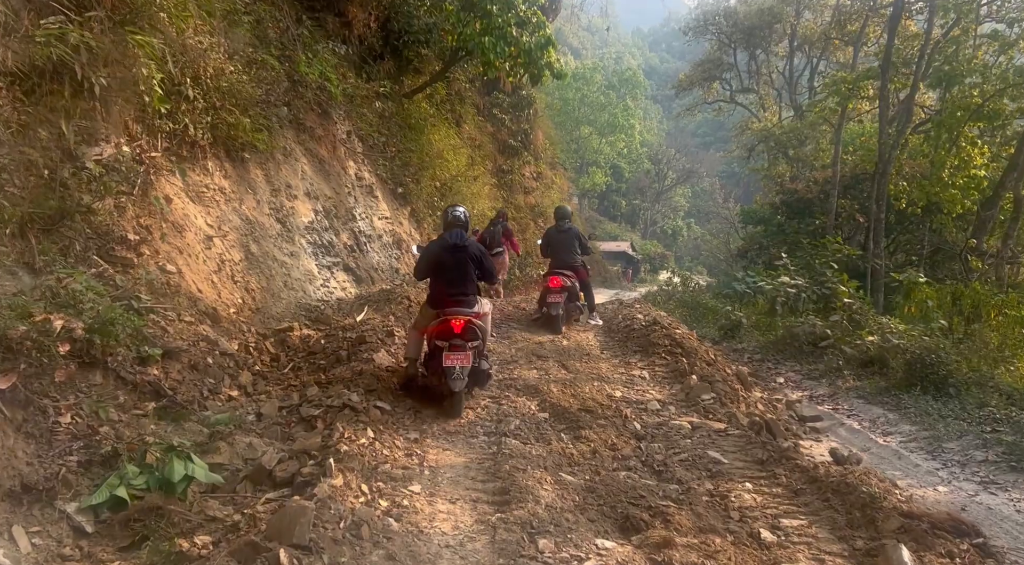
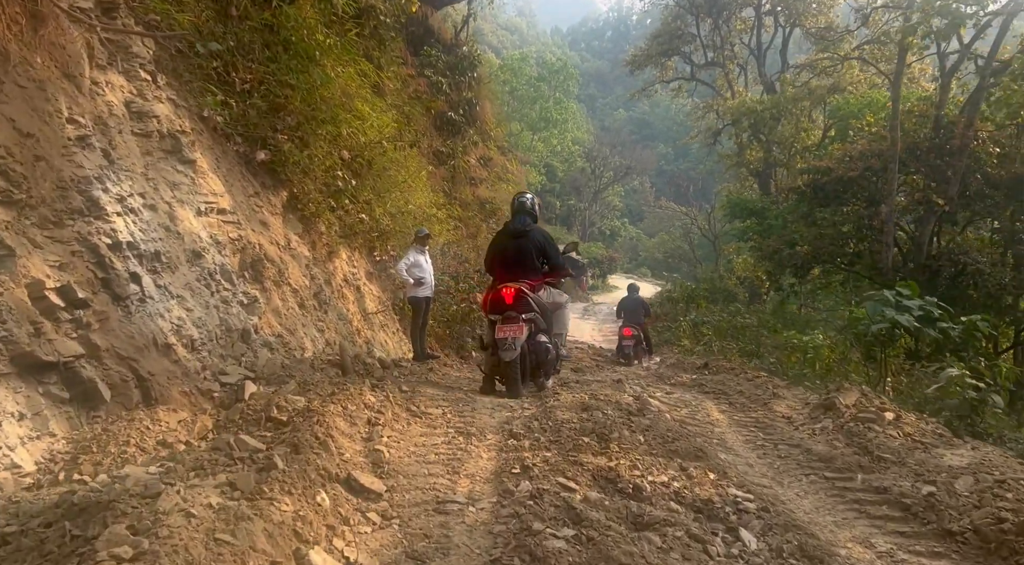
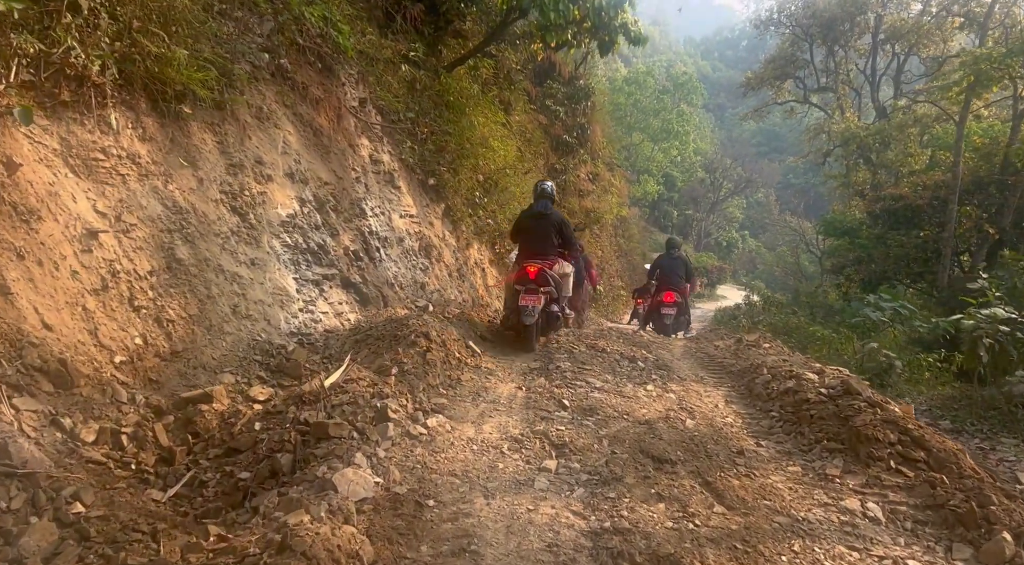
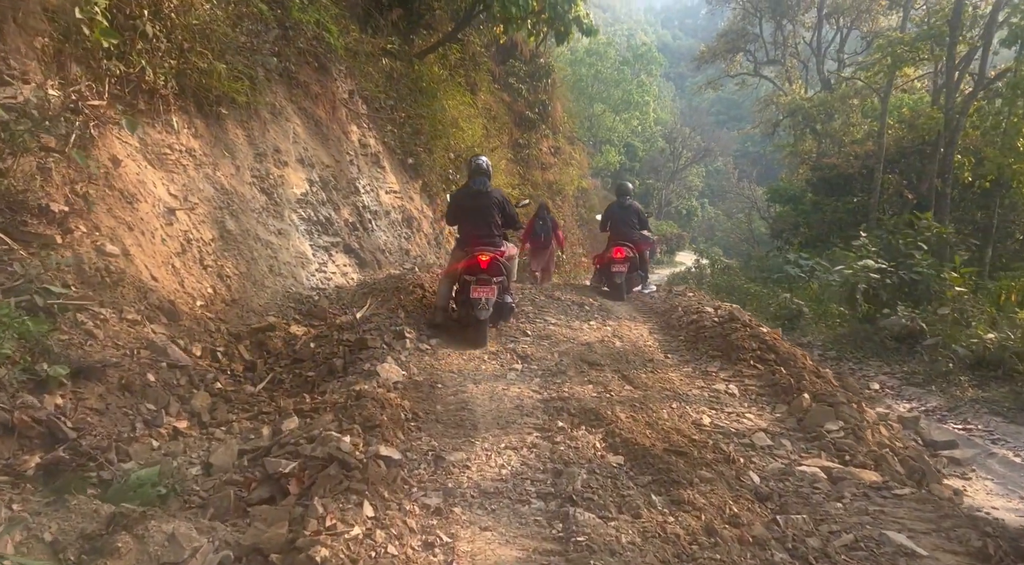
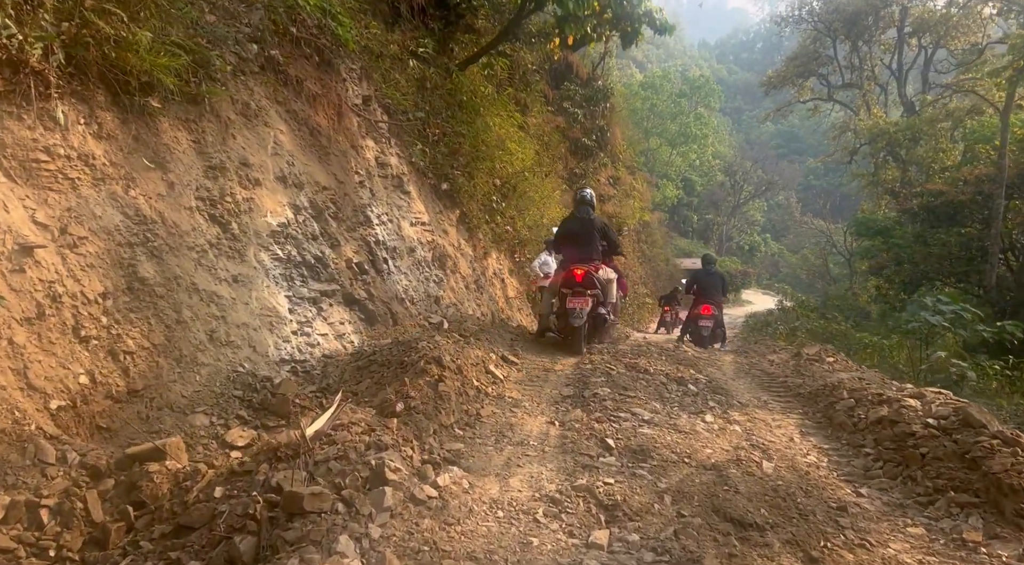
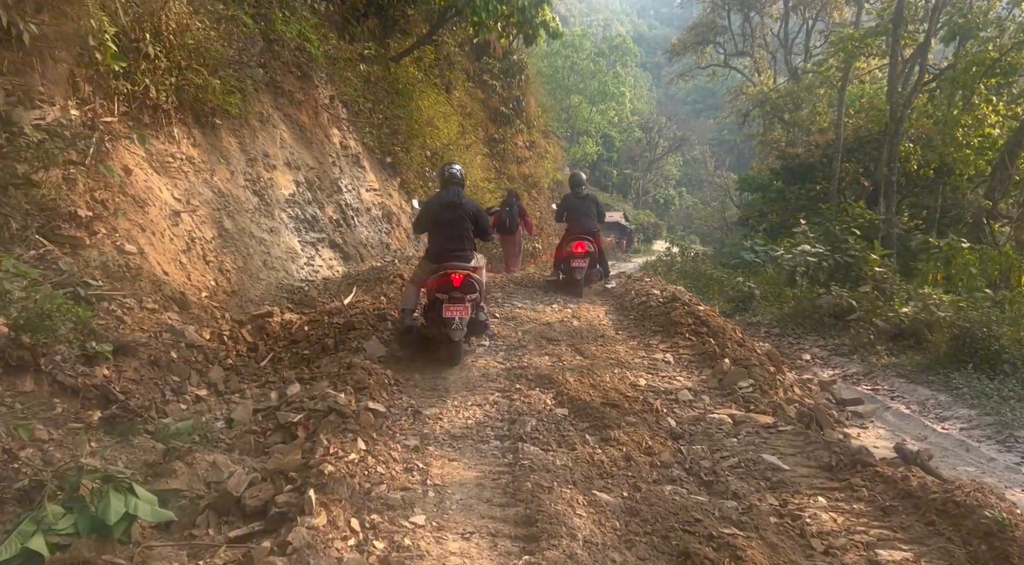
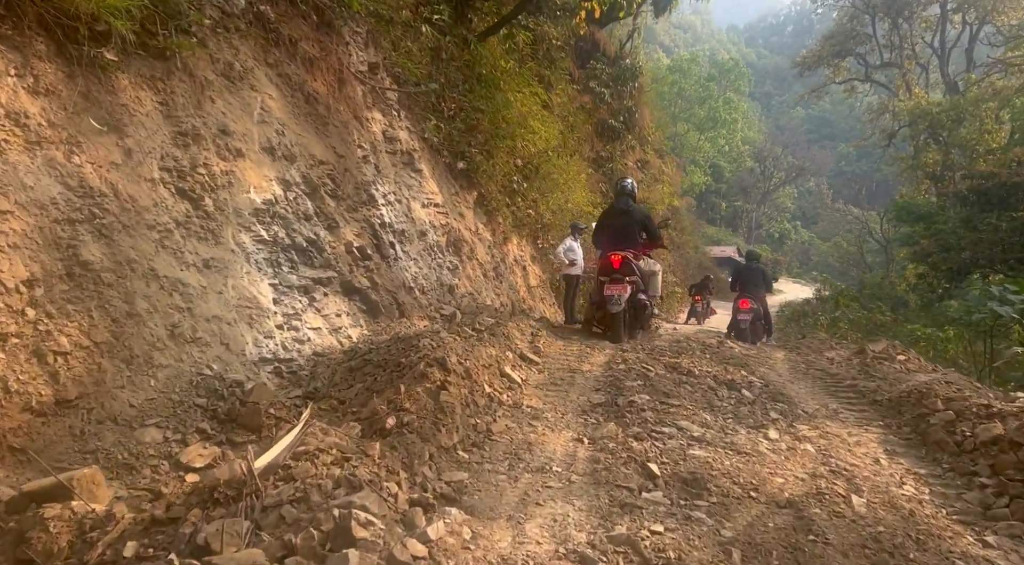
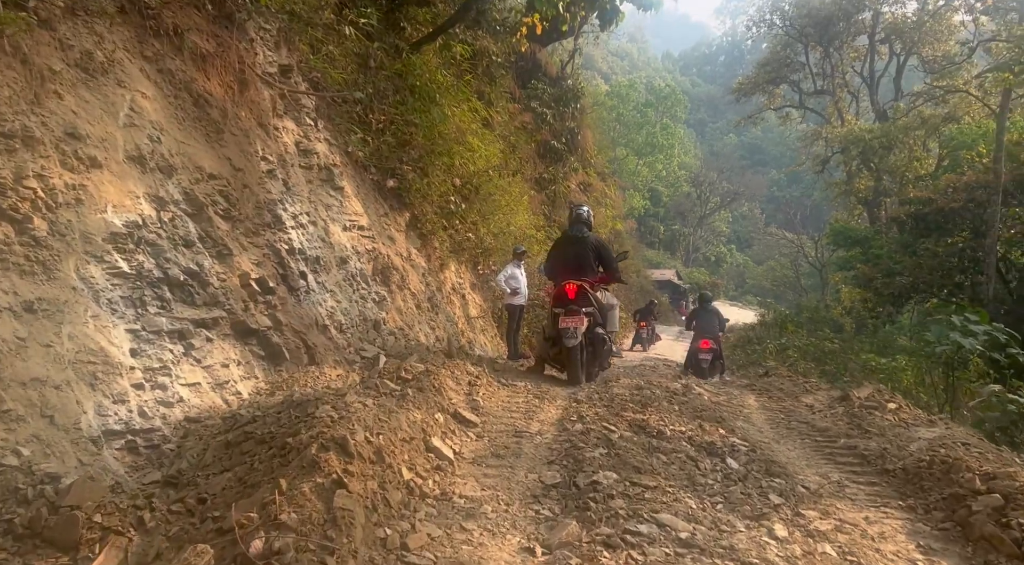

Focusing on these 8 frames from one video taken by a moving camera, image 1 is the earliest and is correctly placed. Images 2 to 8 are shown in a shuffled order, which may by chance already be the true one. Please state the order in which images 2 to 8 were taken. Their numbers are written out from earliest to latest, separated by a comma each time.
6, 4, 3, 5, 7, 8, 2
